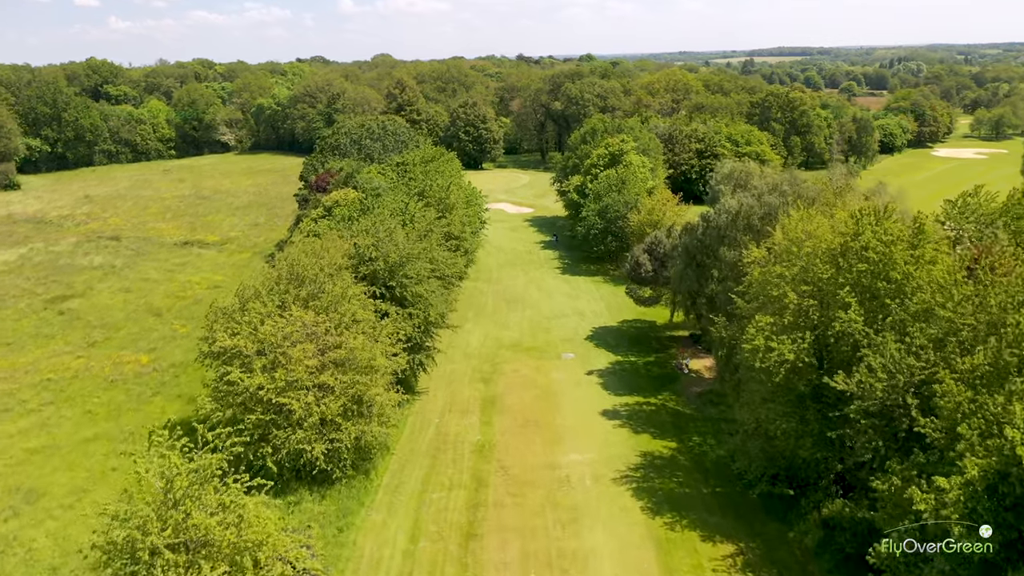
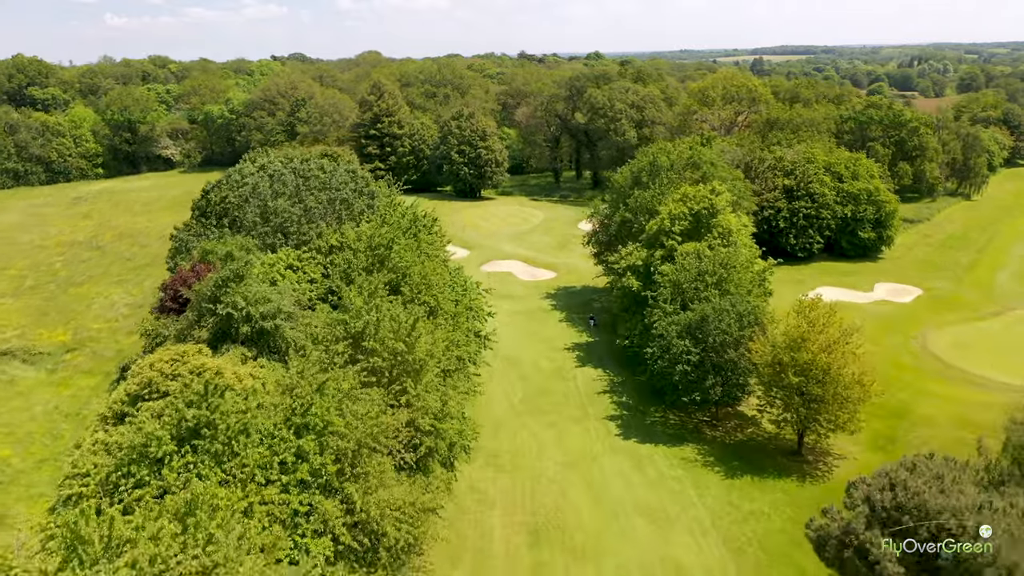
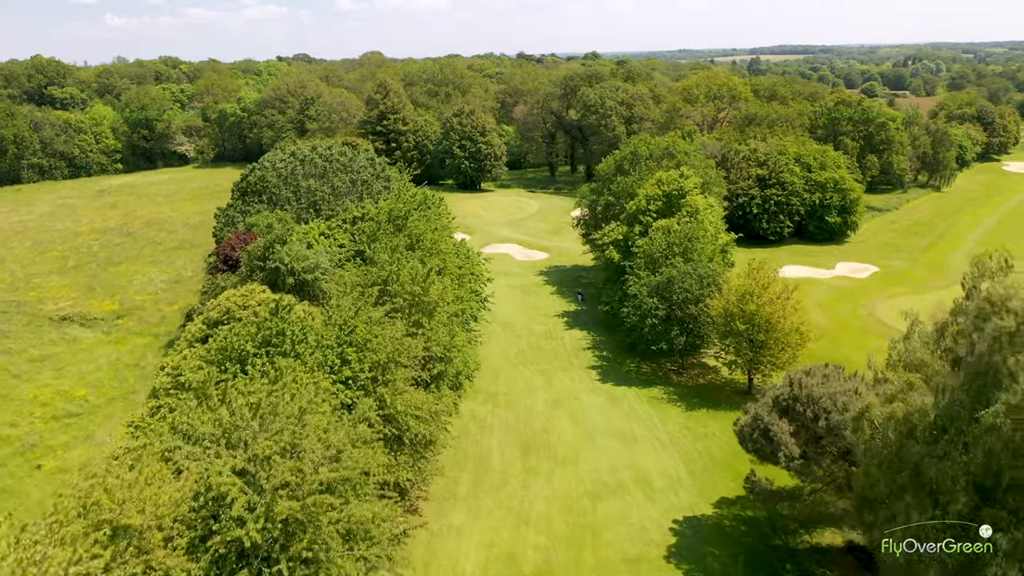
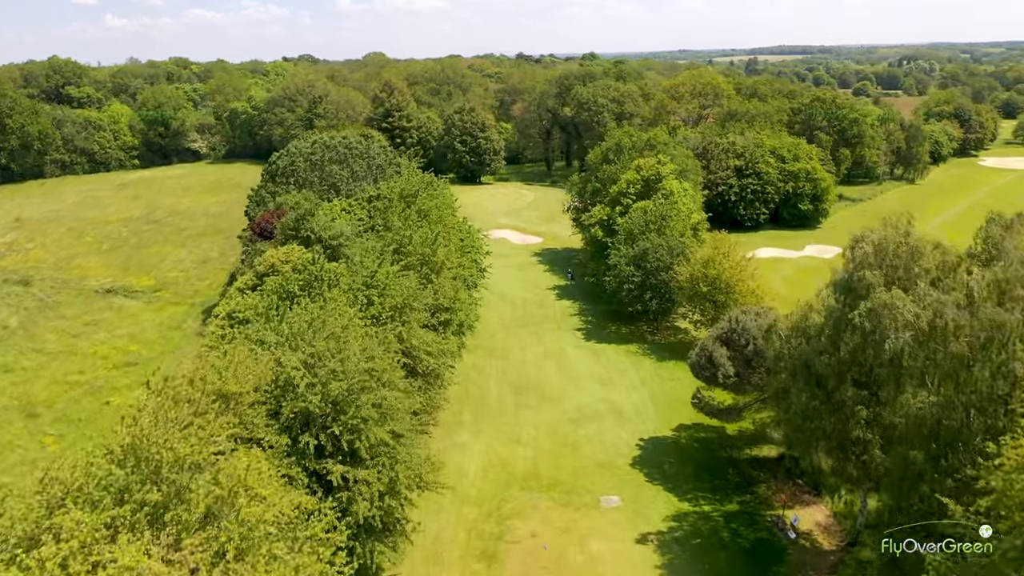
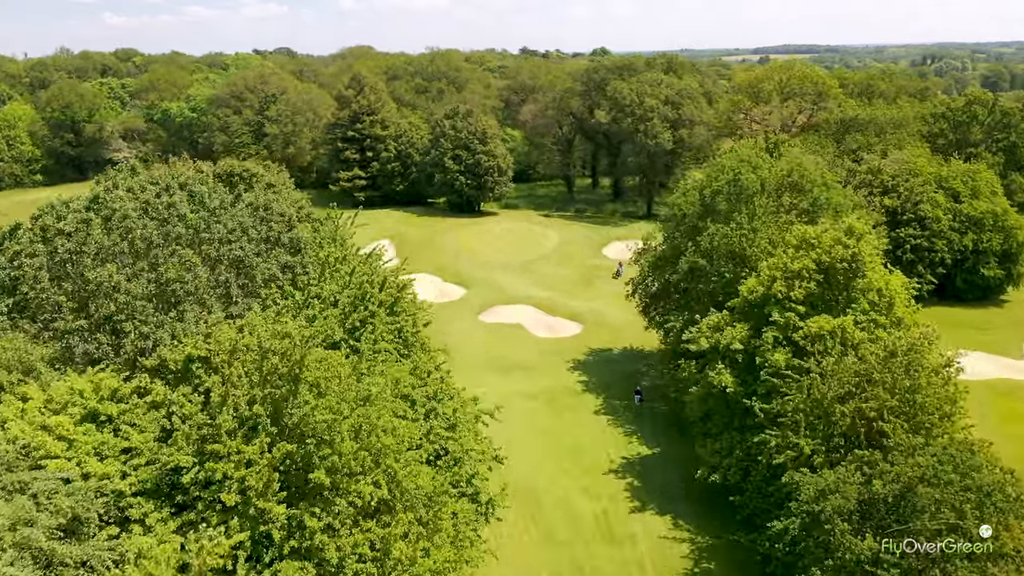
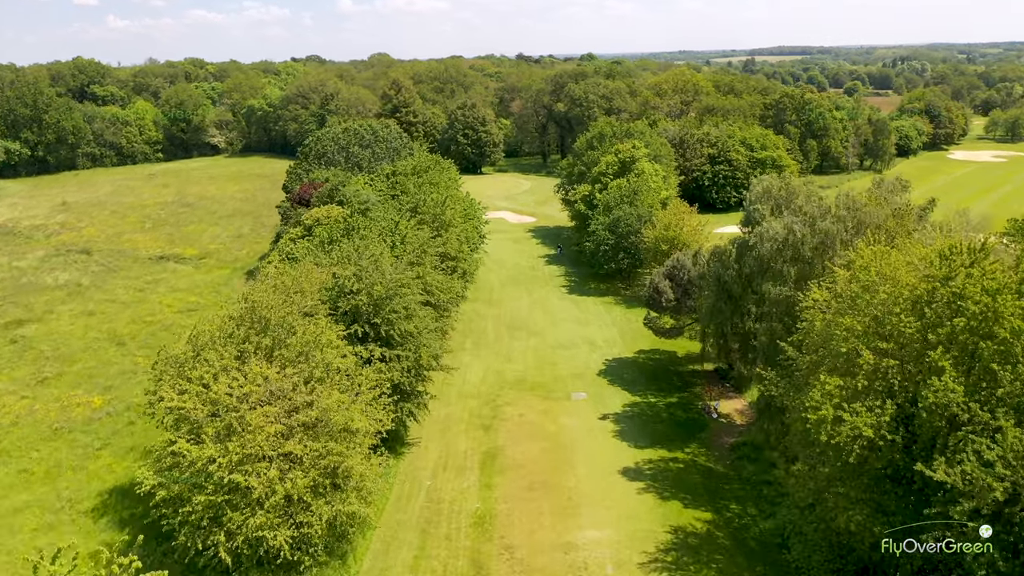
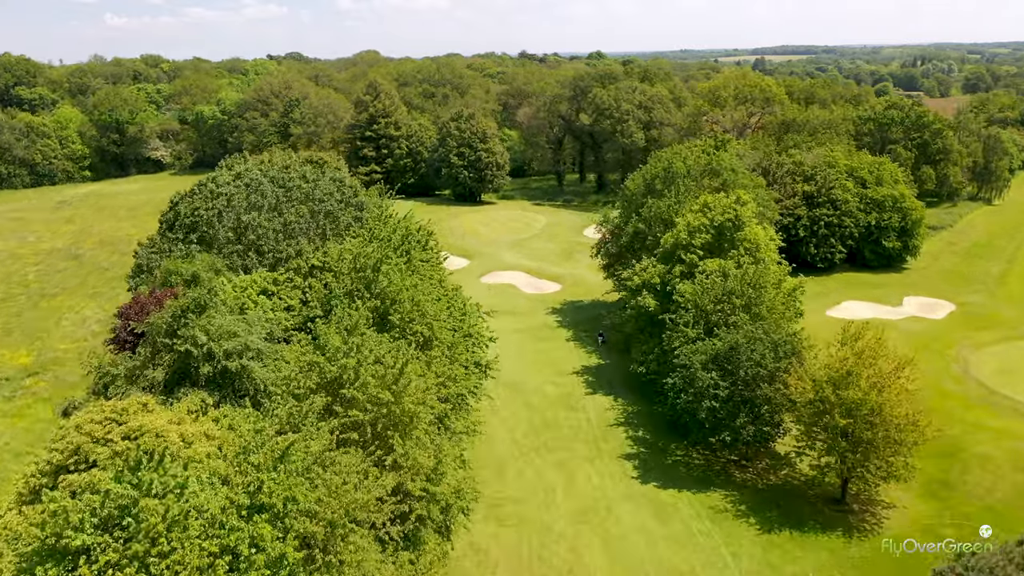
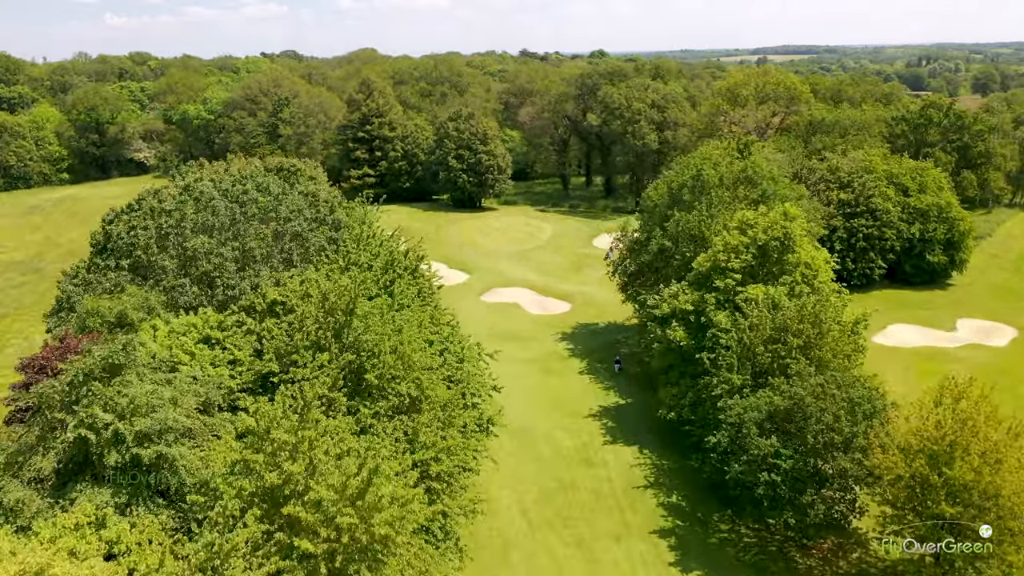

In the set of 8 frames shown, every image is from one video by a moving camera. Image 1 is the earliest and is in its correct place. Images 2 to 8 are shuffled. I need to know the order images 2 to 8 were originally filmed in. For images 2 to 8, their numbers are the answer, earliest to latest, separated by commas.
6, 4, 3, 2, 7, 8, 5
